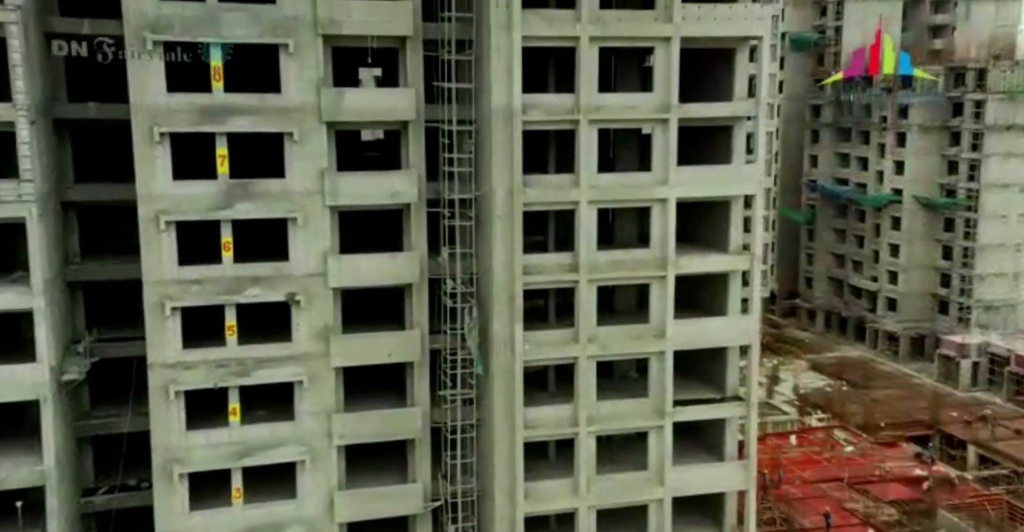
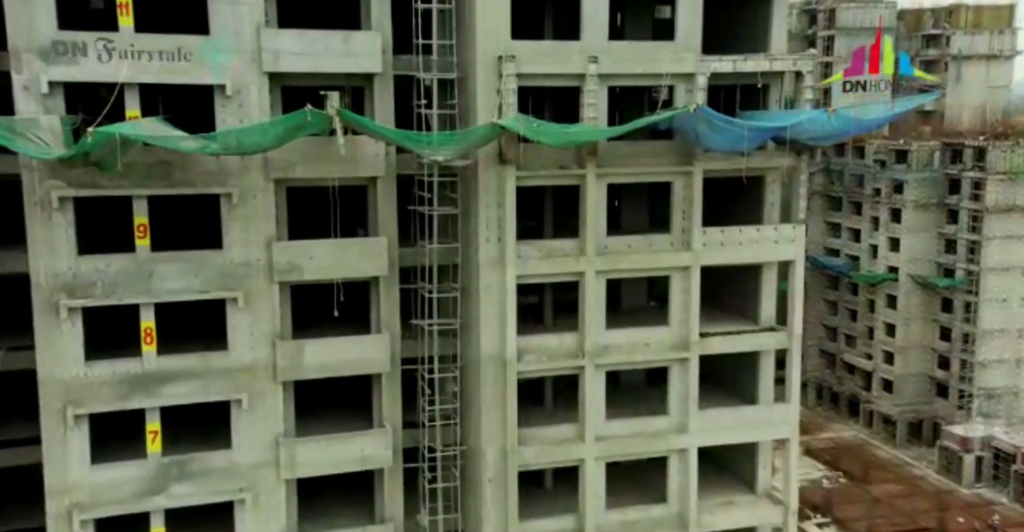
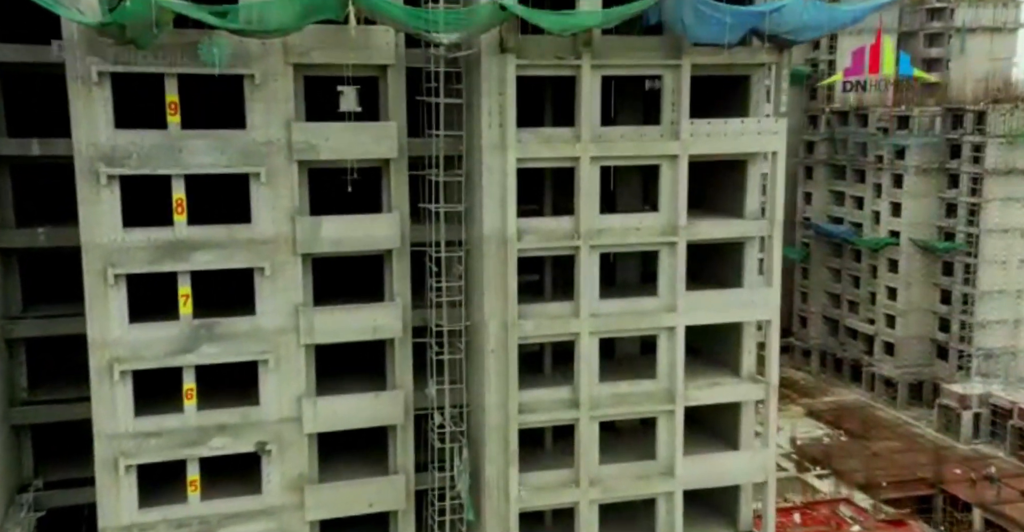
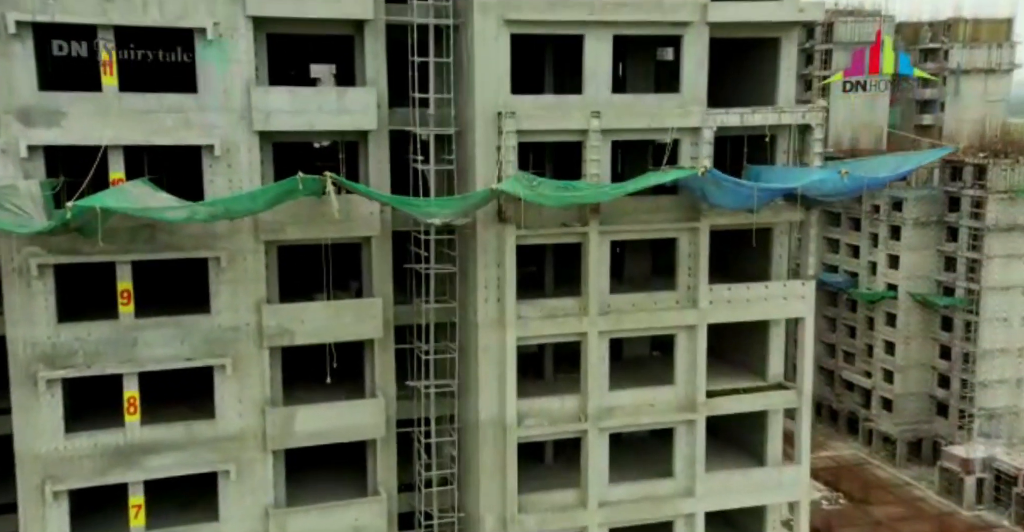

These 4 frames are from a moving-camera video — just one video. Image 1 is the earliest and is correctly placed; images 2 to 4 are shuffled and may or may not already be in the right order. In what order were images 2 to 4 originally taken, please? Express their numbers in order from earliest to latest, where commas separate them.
3, 2, 4
